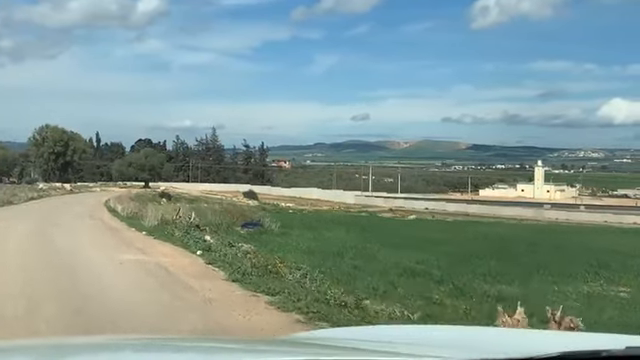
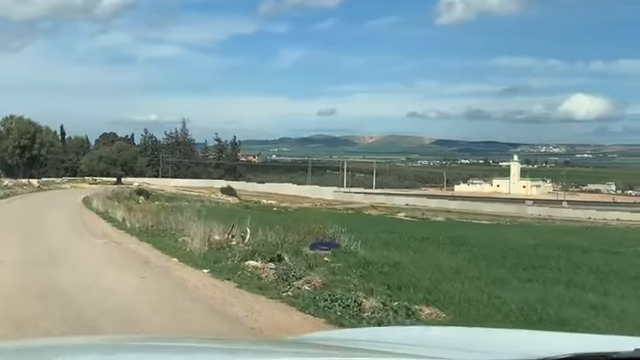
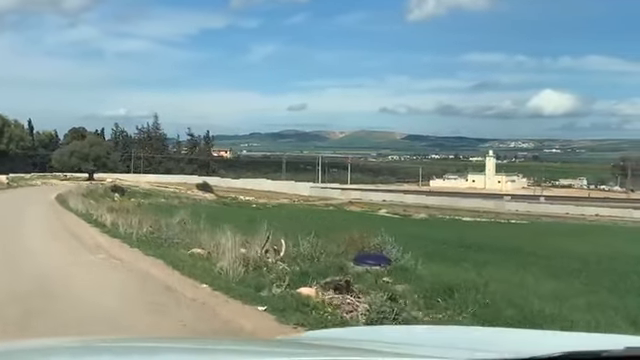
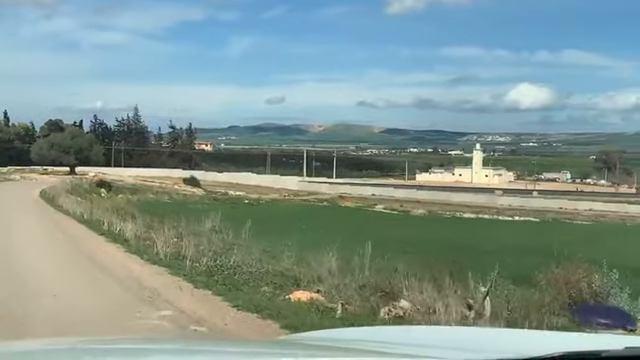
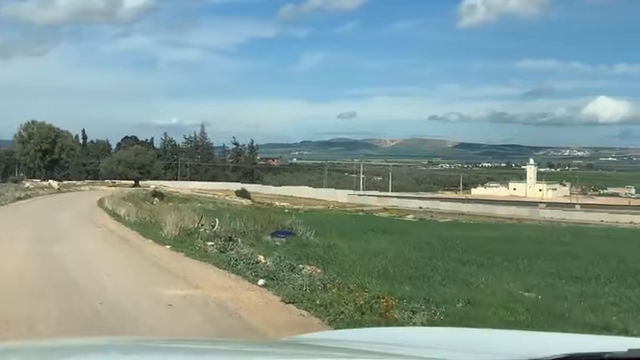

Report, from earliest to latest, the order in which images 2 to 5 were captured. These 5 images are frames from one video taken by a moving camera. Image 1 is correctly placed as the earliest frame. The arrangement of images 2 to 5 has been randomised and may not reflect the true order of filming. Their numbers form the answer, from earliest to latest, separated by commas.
5, 2, 3, 4
